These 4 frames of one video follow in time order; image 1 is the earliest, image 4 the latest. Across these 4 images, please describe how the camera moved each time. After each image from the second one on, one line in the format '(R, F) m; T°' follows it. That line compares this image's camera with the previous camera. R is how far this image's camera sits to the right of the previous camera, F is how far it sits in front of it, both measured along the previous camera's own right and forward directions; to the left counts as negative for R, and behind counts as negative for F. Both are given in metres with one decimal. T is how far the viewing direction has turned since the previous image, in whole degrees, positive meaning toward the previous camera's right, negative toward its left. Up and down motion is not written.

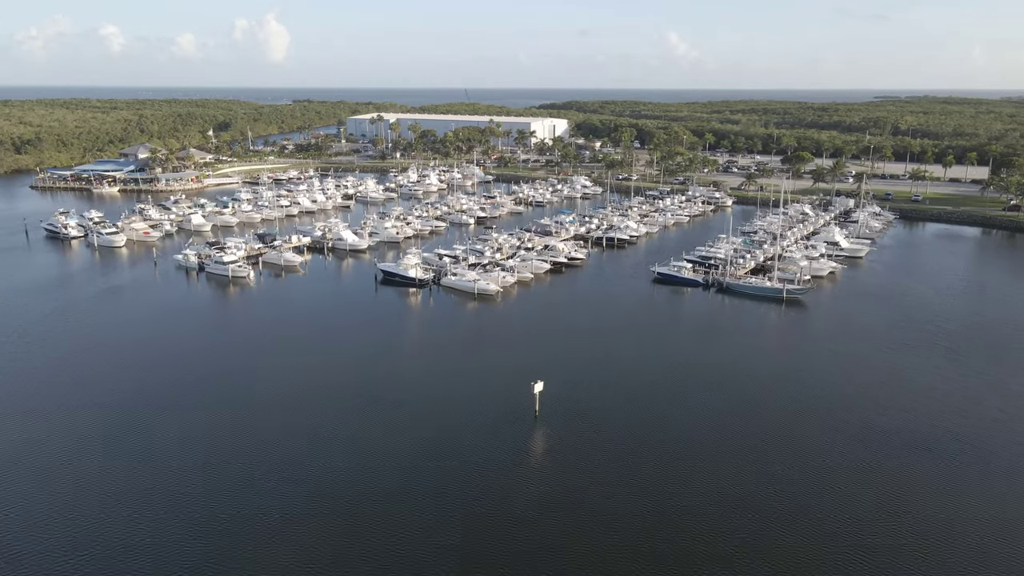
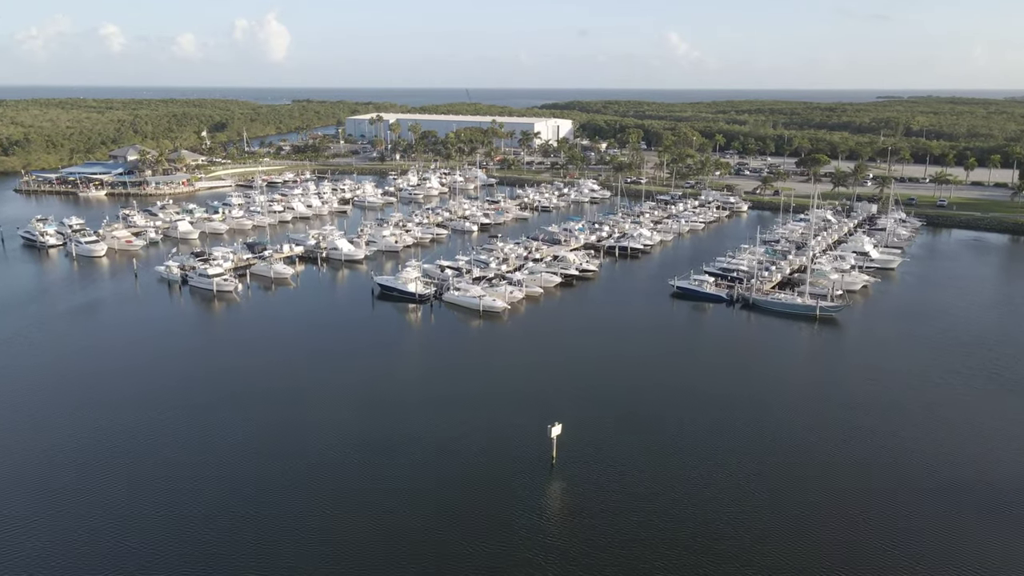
(-0.4, +3.3) m; 0°
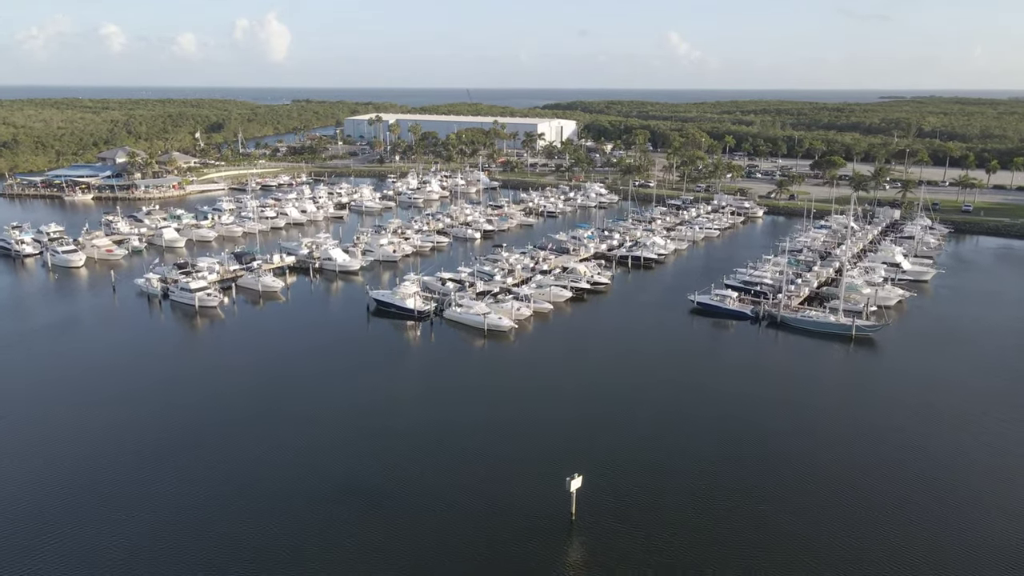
(-0.3, +3.1) m; 0°
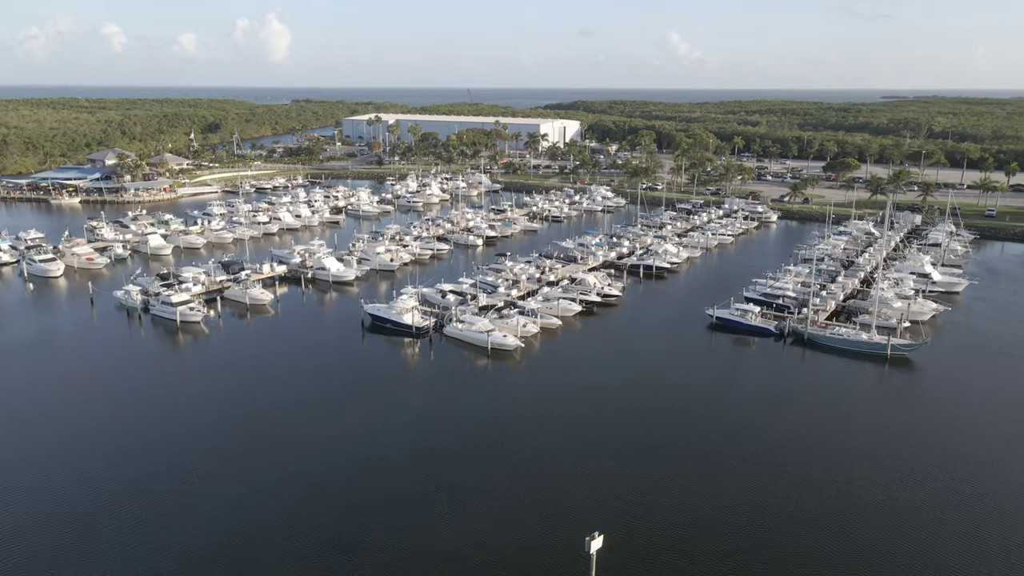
(-0.2, +2.7) m; 0°
